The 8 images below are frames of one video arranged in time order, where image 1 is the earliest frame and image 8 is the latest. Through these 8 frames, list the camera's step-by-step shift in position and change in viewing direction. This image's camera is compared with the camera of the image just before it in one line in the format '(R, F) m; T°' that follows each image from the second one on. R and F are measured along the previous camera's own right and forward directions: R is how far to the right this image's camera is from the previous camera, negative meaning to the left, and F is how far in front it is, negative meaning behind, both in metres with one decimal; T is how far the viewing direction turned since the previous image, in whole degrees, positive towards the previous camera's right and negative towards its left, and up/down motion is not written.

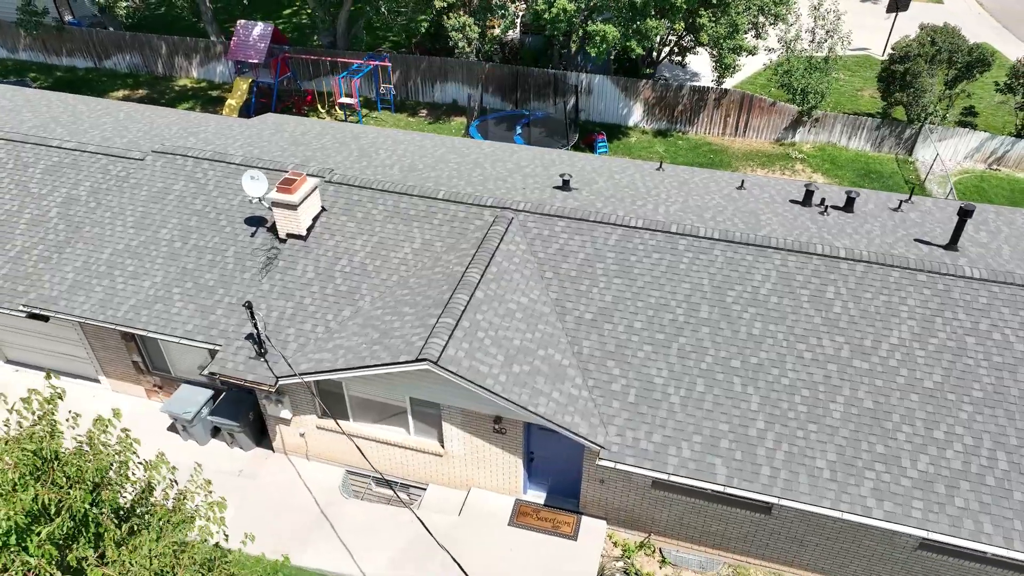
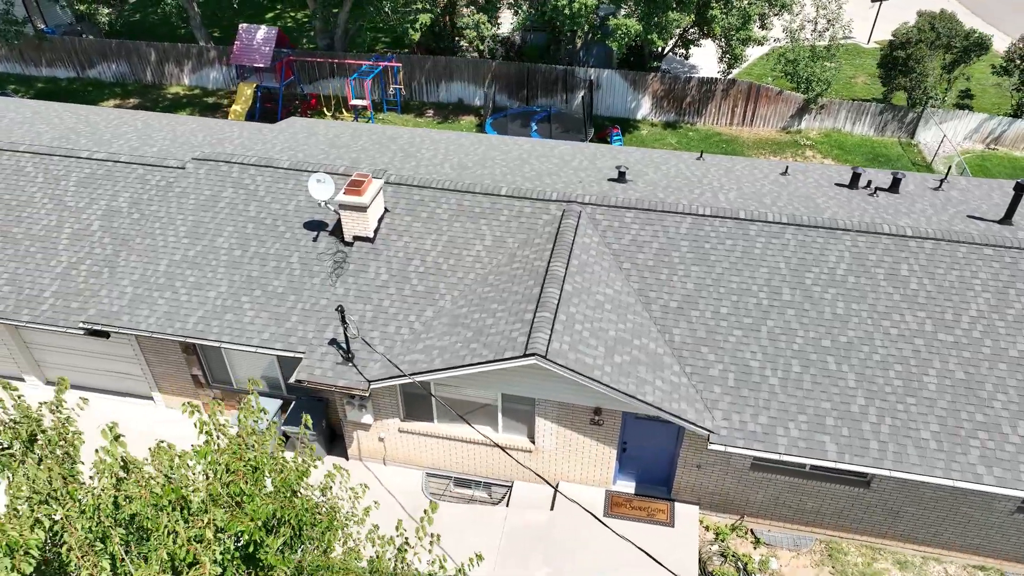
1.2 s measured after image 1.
(-2.1, +0.1) m; +3°
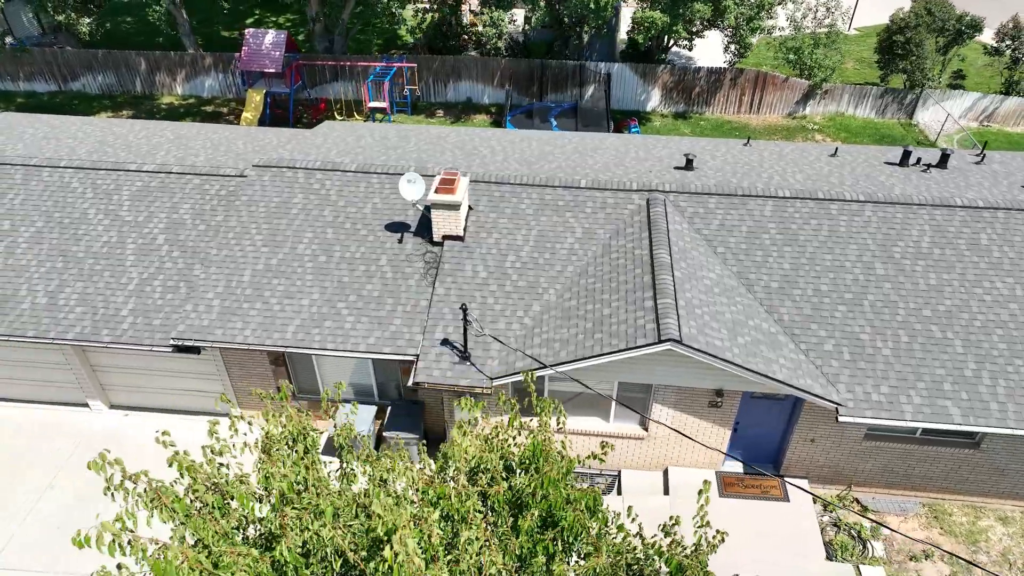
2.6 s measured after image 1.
(-2.6, +0.1) m; +4°
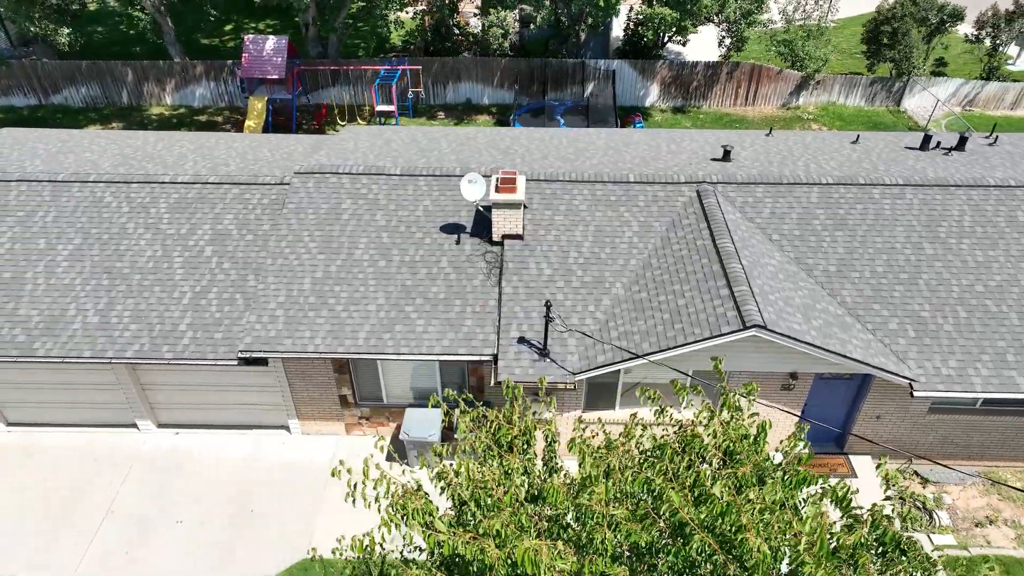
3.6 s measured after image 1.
(-1.9, 0.0) m; +3°
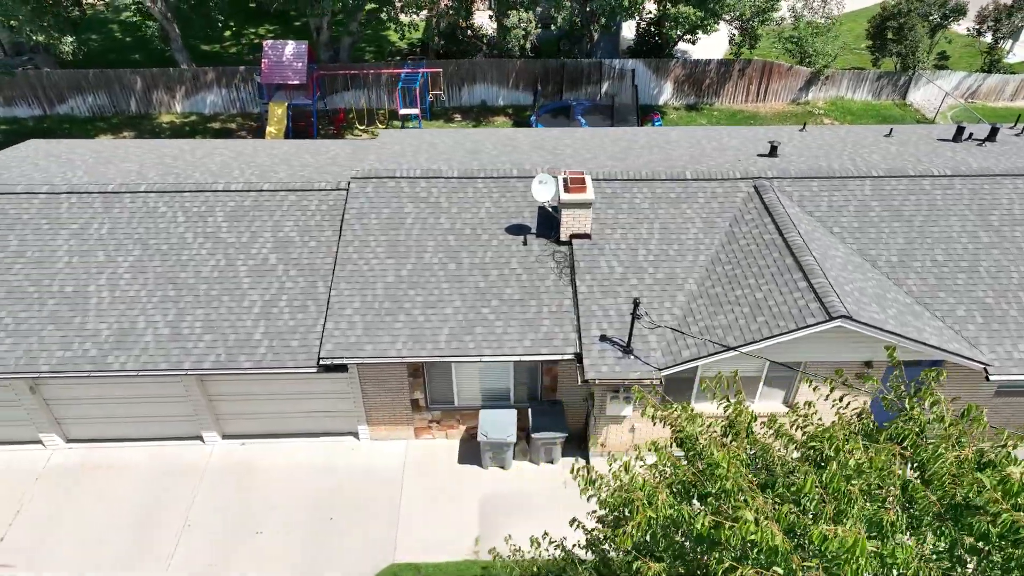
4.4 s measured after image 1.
(-1.7, 0.0) m; +2°
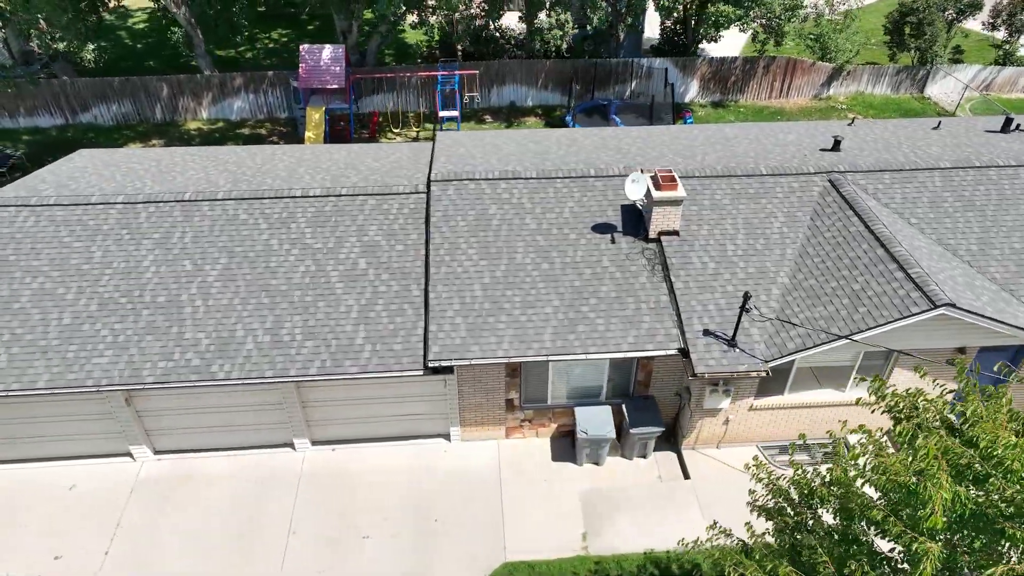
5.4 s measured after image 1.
(-2.1, -0.1) m; +2°
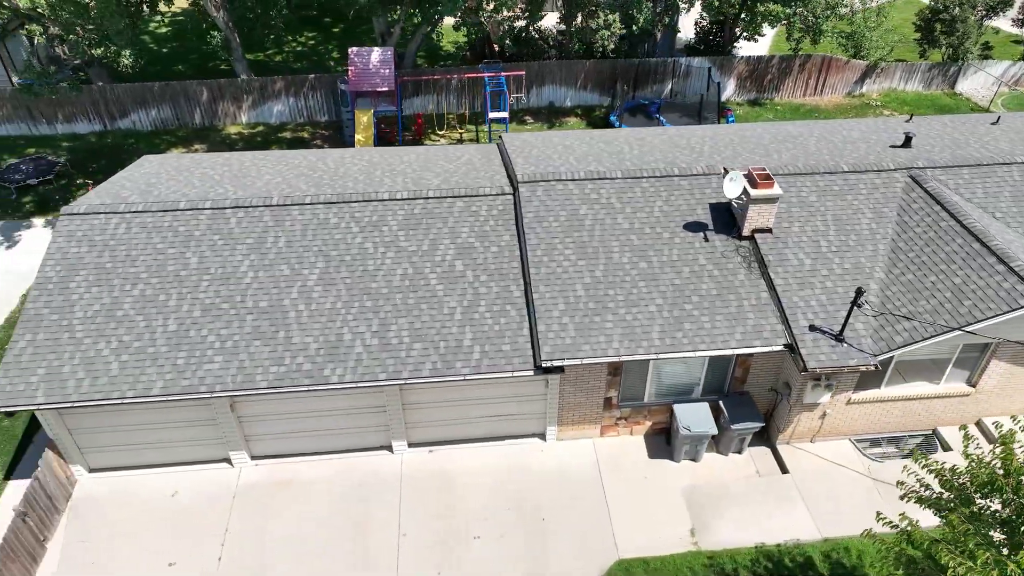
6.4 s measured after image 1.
(-2.0, -0.1) m; +1°
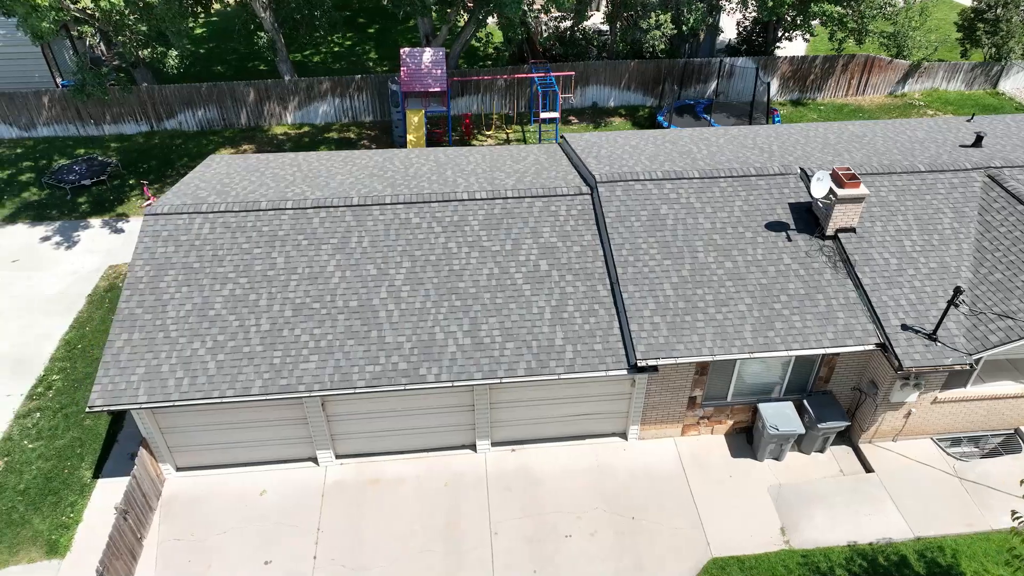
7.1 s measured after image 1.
(-1.5, 0.0) m; 0°
